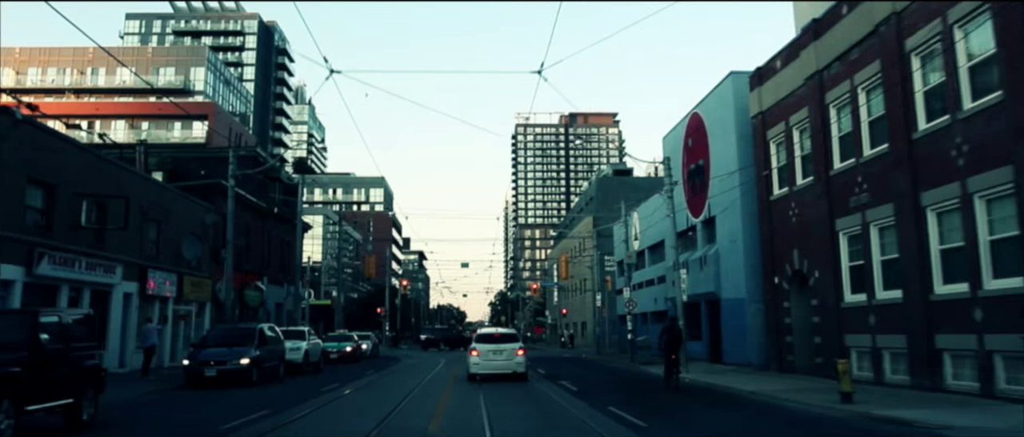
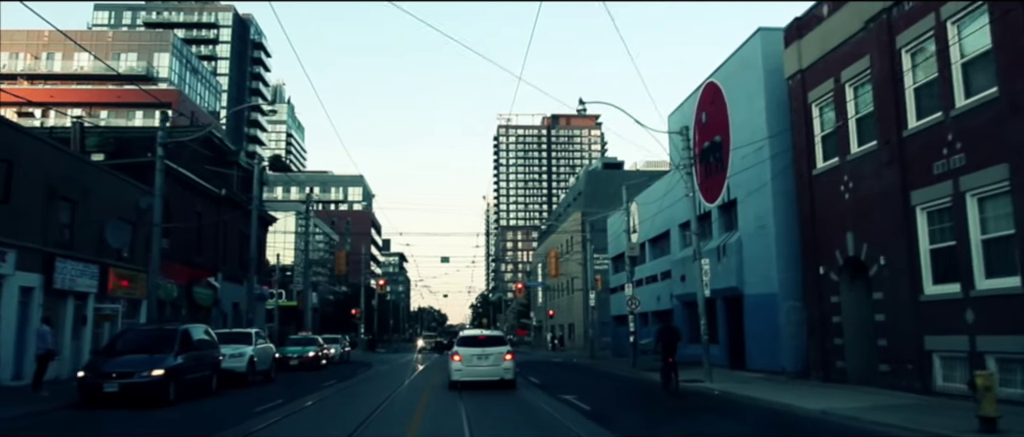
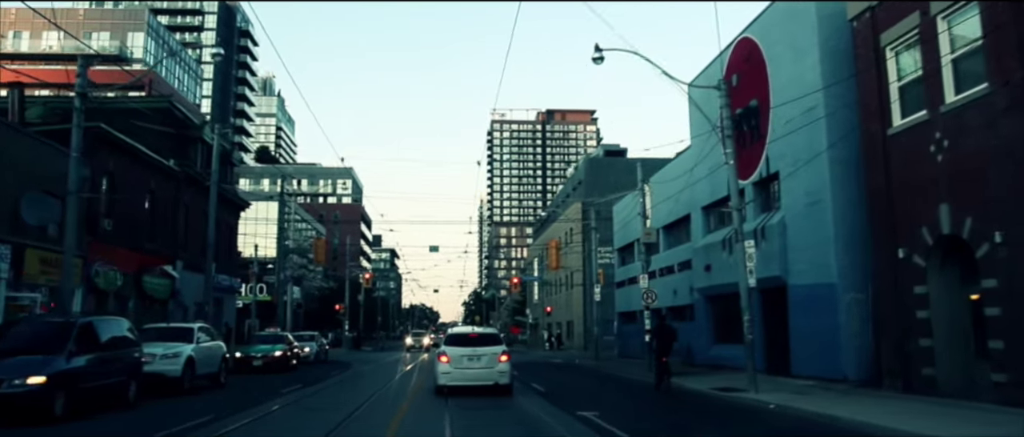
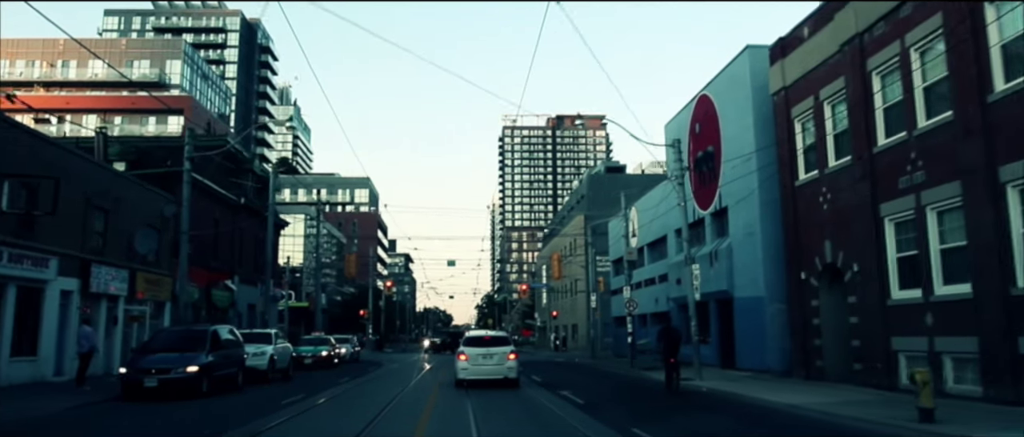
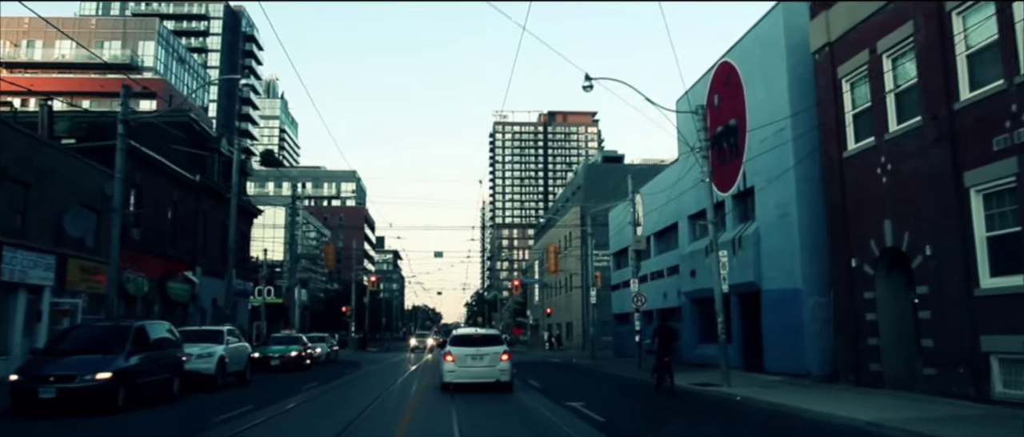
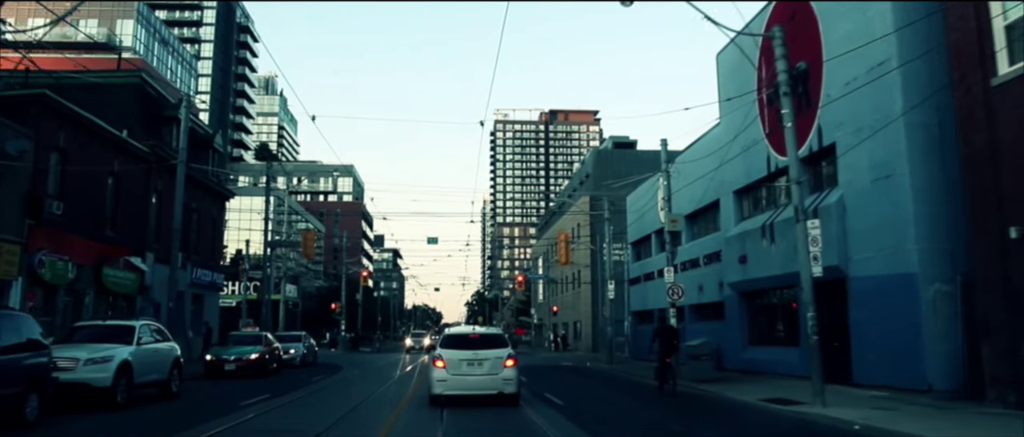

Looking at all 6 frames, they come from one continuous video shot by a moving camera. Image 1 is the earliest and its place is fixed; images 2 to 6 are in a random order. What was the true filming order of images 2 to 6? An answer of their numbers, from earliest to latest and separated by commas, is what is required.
4, 2, 5, 3, 6
